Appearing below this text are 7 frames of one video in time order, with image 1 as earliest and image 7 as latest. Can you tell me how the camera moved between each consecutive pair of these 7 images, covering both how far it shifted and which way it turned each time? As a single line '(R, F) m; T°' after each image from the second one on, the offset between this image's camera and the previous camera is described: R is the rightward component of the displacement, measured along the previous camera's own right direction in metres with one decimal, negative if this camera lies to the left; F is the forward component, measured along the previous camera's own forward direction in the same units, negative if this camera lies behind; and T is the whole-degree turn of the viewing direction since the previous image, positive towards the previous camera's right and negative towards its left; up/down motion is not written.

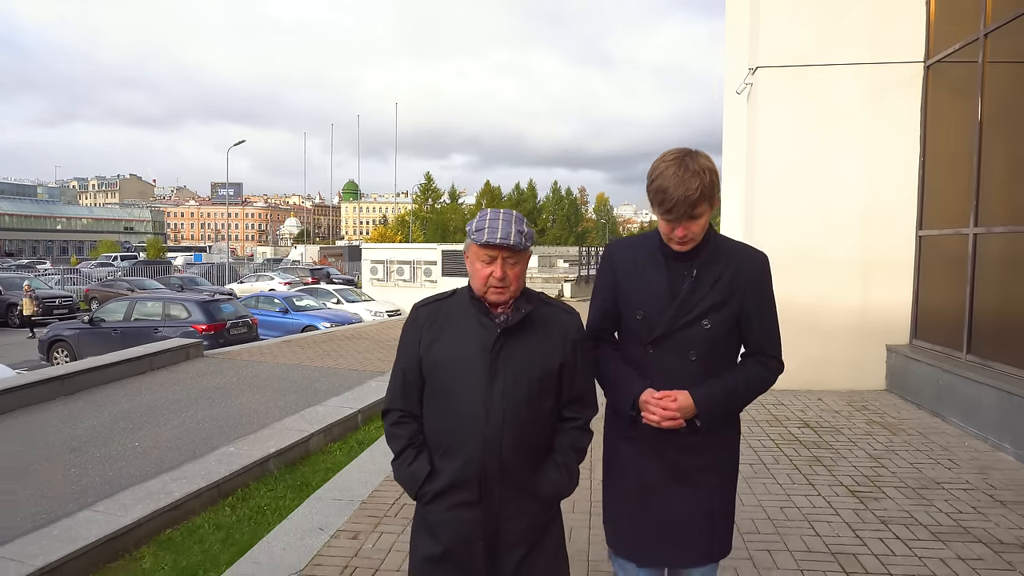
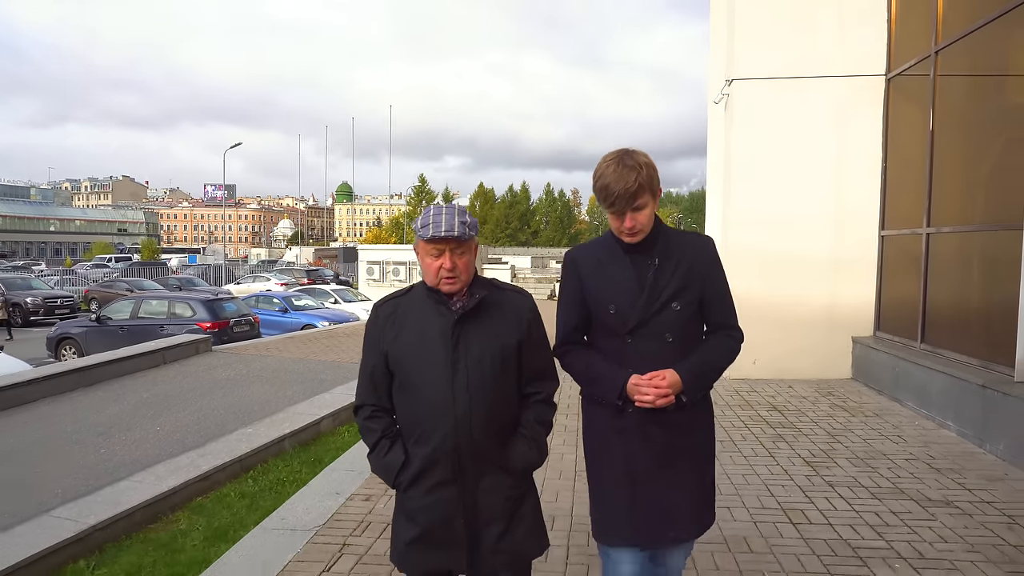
(0.0, -0.5) m; +1°
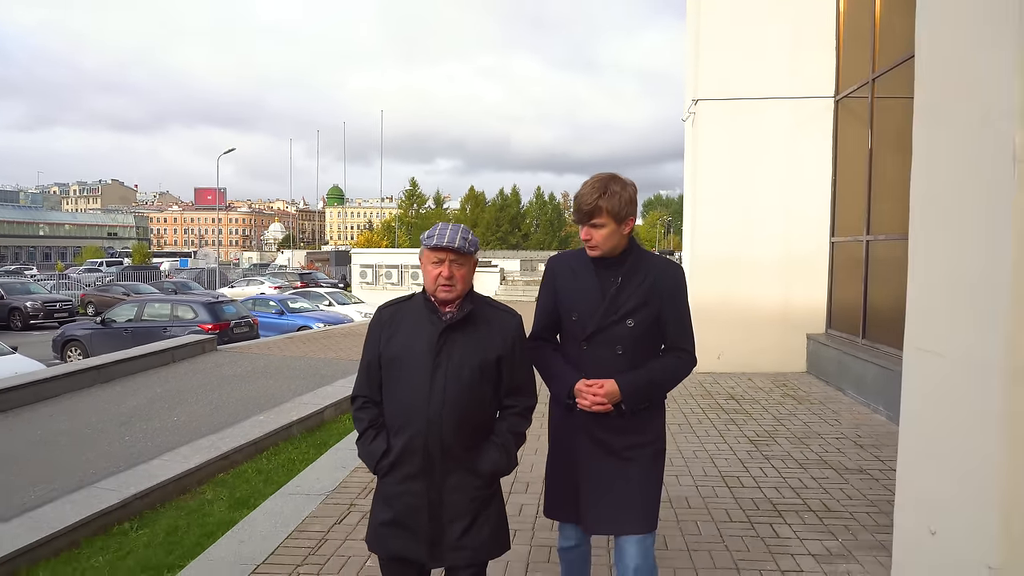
(+0.1, -0.7) m; +1°
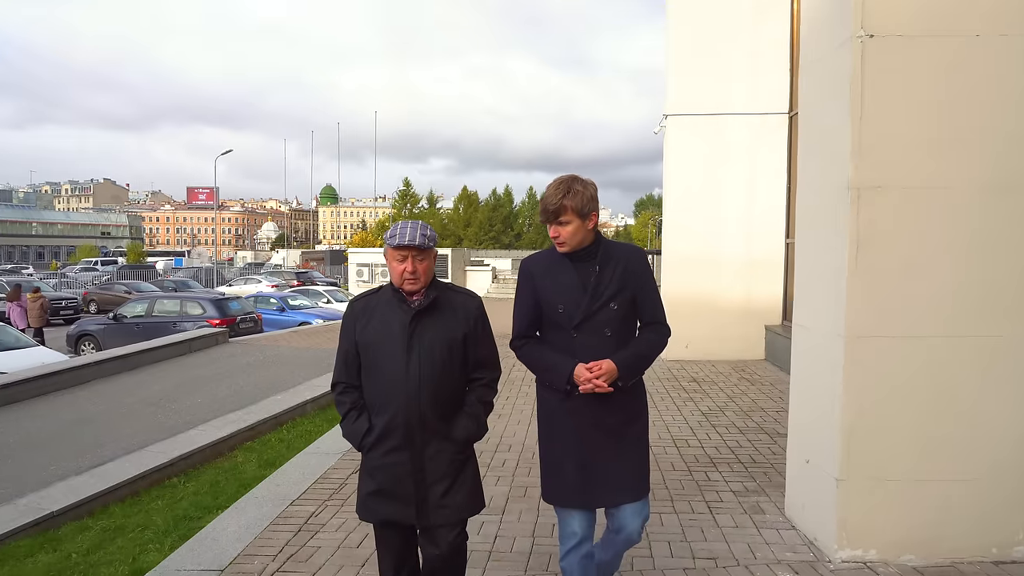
(+0.1, -0.9) m; +1°
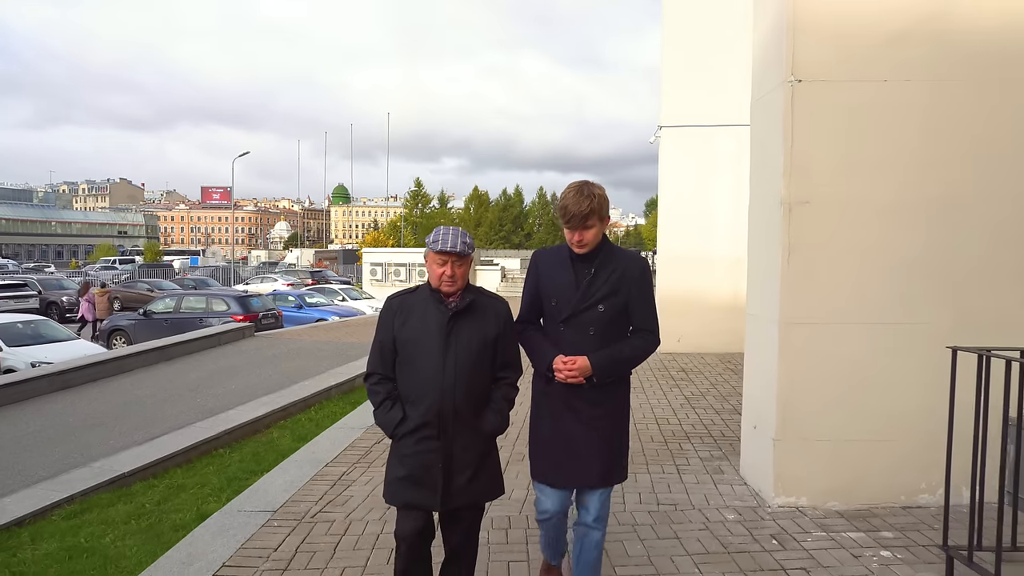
(+0.1, -0.8) m; -1°
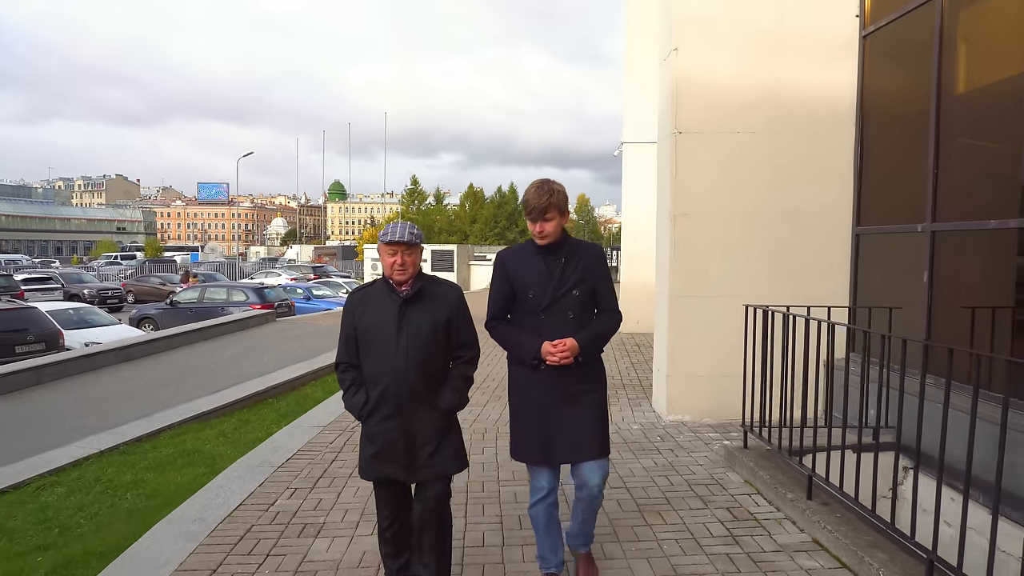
(+0.2, -1.9) m; 0°
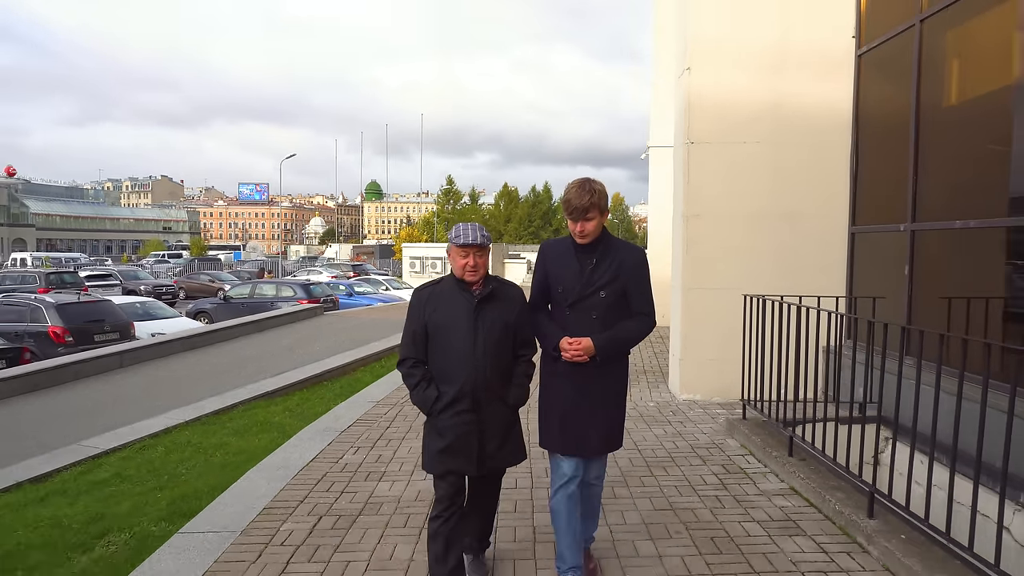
(0.0, -0.8) m; -3°
